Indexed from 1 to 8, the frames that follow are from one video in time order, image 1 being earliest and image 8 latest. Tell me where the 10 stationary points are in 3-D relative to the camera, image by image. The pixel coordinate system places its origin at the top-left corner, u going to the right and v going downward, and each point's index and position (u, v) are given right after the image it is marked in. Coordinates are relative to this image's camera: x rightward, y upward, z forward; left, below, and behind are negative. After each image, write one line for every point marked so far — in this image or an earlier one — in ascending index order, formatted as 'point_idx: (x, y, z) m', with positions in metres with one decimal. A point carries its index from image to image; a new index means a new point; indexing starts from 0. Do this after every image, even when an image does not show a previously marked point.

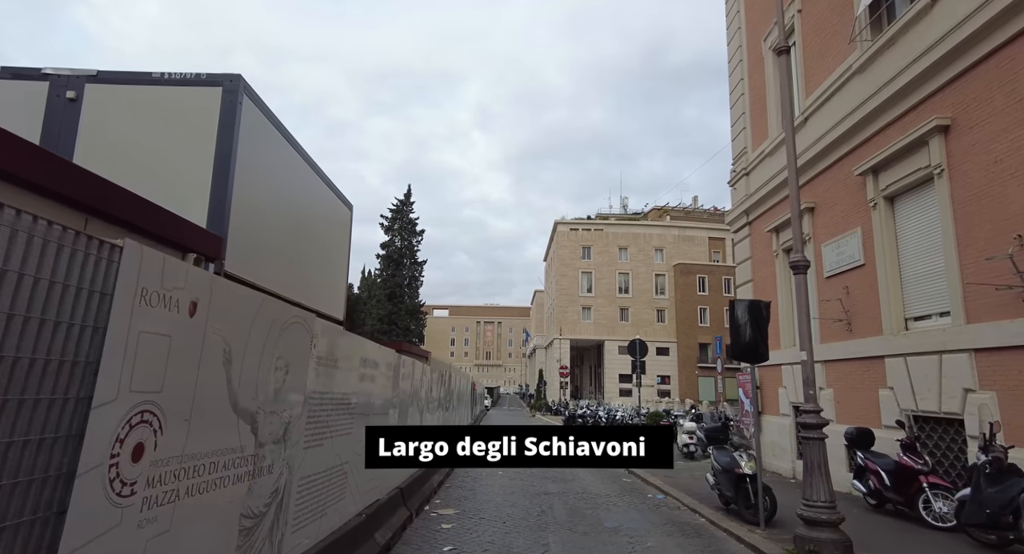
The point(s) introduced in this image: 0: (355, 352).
0: (-1.5, -0.7, +5.1) m
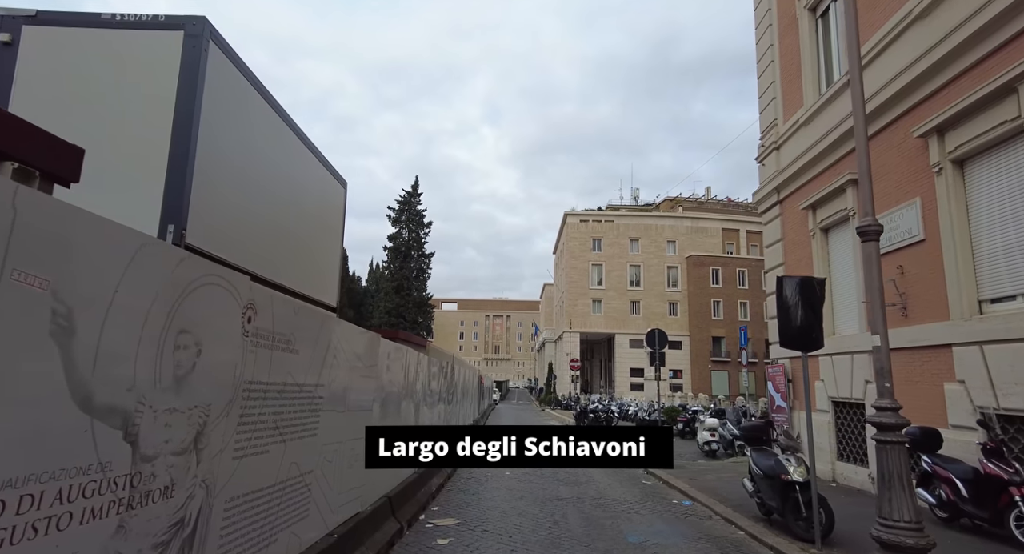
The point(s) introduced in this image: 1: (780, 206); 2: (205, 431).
0: (-1.5, -0.4, +4.1) m
1: (+6.5, +1.7, +13.0) m
2: (-1.5, -0.7, +2.6) m
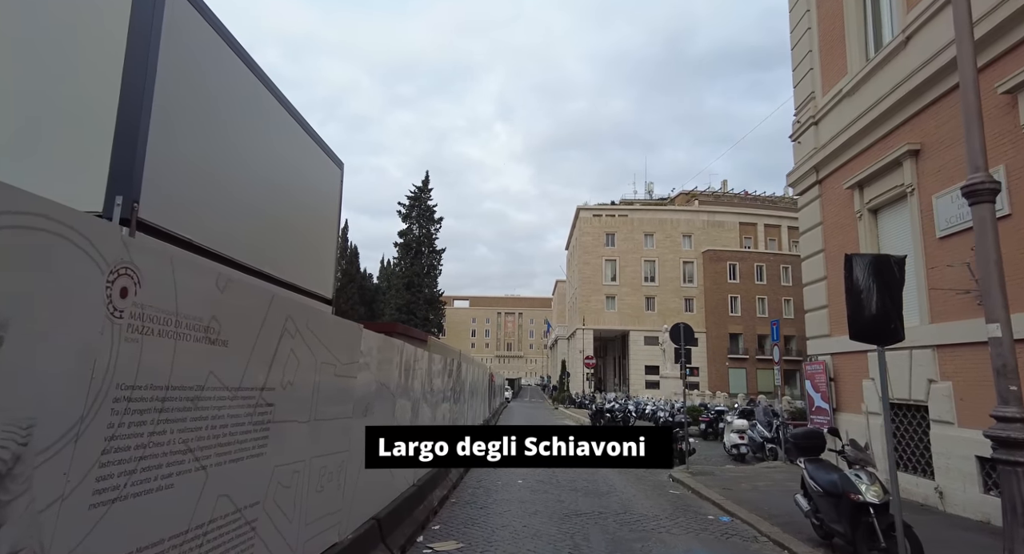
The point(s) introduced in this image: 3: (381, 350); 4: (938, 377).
0: (-1.4, -0.3, +3.1) m
1: (+6.8, +2.0, +11.8) m
2: (-1.4, -0.6, +1.6) m
3: (-1.3, -0.8, +5.6) m
4: (+6.2, -1.5, +7.9) m
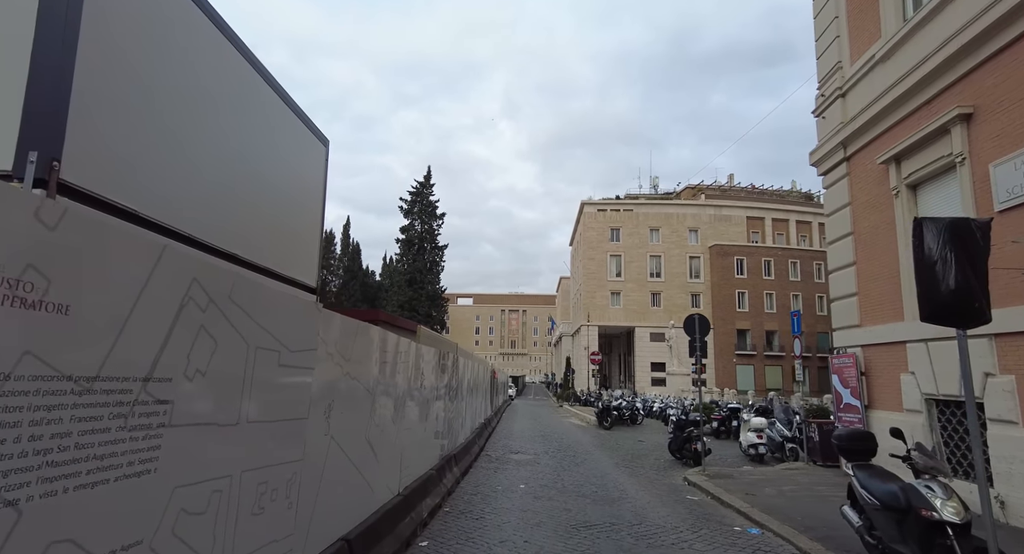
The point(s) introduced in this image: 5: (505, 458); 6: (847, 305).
0: (-1.4, 0.0, +2.2) m
1: (+6.8, +2.3, +10.9) m
2: (-1.5, -0.3, +0.7) m
3: (-1.4, -0.5, +4.7) m
4: (+6.2, -1.2, +6.9) m
5: (-0.2, -4.5, +13.3) m
6: (+6.7, -0.6, +10.7) m
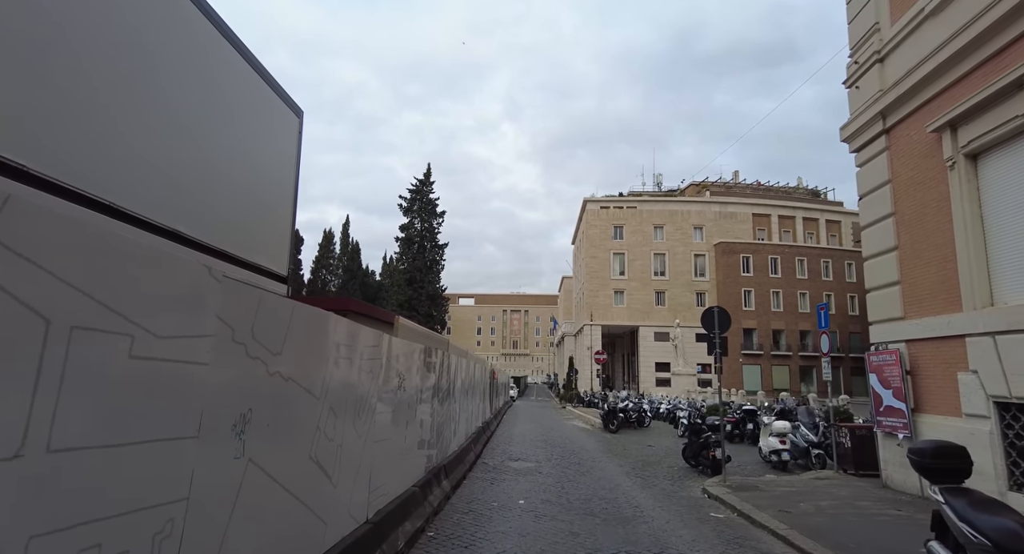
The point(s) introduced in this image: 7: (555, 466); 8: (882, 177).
0: (-1.5, +0.2, +1.0) m
1: (+6.7, +2.5, +9.7) m
2: (-1.5, -0.1, -0.5) m
3: (-1.4, -0.3, +3.5) m
4: (+6.2, -1.0, +5.7) m
5: (-0.2, -4.3, +12.1) m
6: (+6.6, -0.3, +9.5) m
7: (+1.0, -4.4, +12.5) m
8: (+6.7, +1.8, +9.7) m
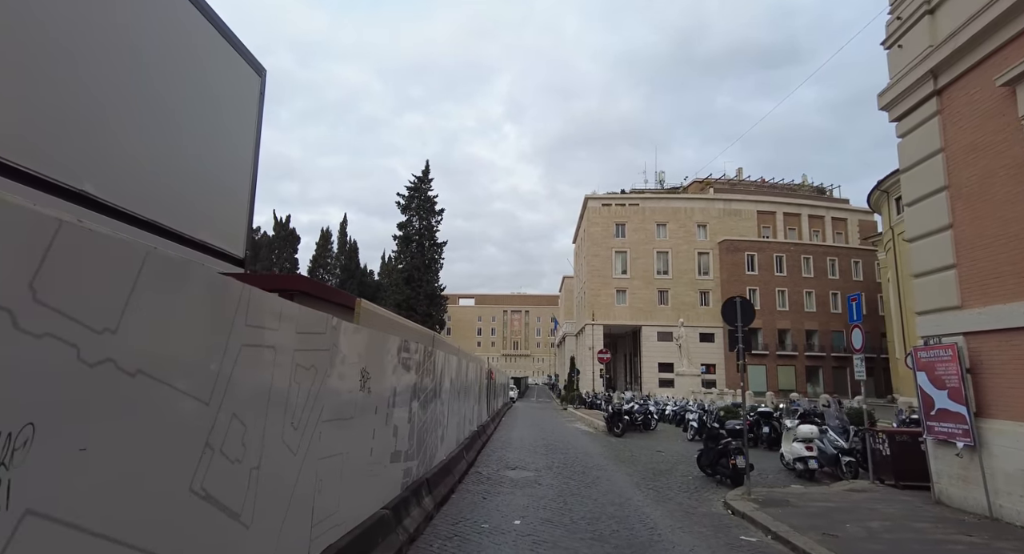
0: (-1.6, +0.5, -0.2) m
1: (+6.6, +2.8, +8.4) m
2: (-1.6, +0.1, -1.8) m
3: (-1.5, 0.0, +2.2) m
4: (+6.1, -0.7, +4.5) m
5: (-0.3, -4.0, +10.8) m
6: (+6.5, -0.1, +8.3) m
7: (+0.9, -4.1, +11.2) m
8: (+6.6, +2.0, +8.4) m
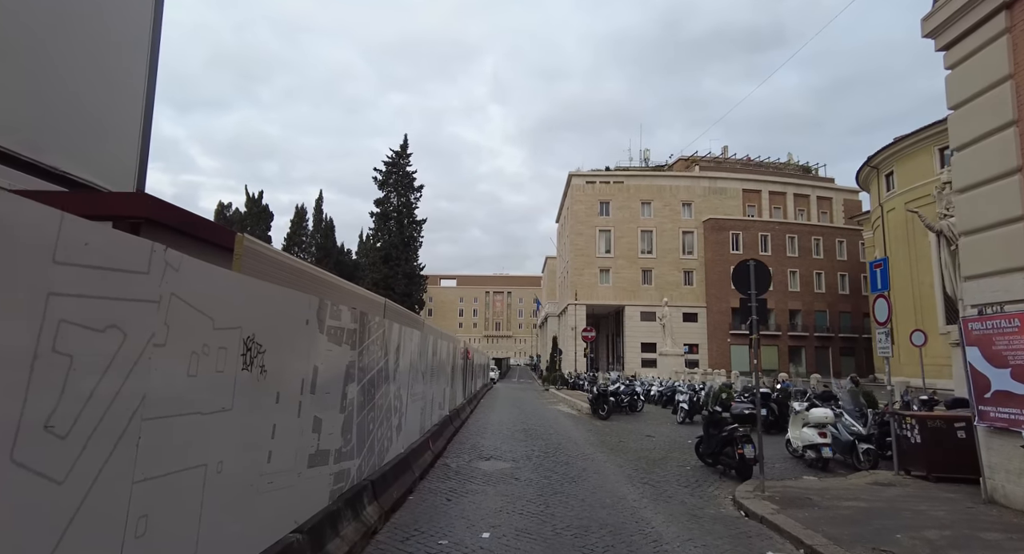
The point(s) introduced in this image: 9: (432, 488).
0: (-1.7, +0.8, -1.9) m
1: (+6.3, +3.3, +6.9) m
2: (-1.7, +0.4, -3.5) m
3: (-1.7, +0.3, +0.5) m
4: (+5.8, -0.3, +3.0) m
5: (-0.7, -3.3, +9.3) m
6: (+6.2, +0.5, +6.8) m
7: (+0.4, -3.4, +9.7) m
8: (+6.2, +2.6, +6.9) m
9: (-1.2, -3.1, +7.9) m
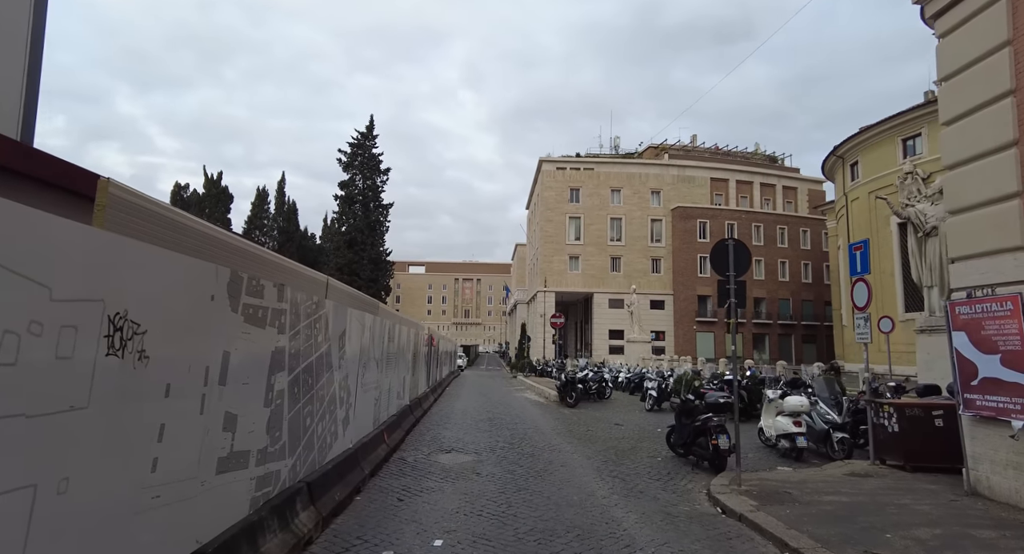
0: (-1.6, +0.8, -2.8) m
1: (+5.8, +3.6, +6.4) m
2: (-1.5, +0.4, -4.3) m
3: (-1.8, +0.5, -0.3) m
4: (+5.6, -0.1, +2.6) m
5: (-1.4, -3.0, +8.6) m
6: (+5.7, +0.7, +6.4) m
7: (-0.2, -3.1, +9.1) m
8: (+5.8, +2.8, +6.5) m
9: (-1.7, -2.8, +7.2) m
